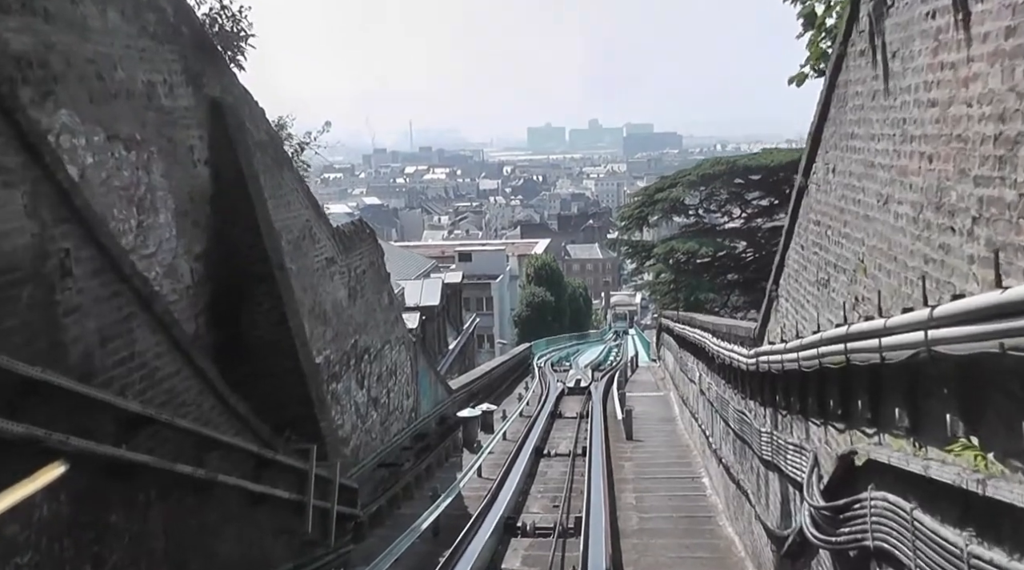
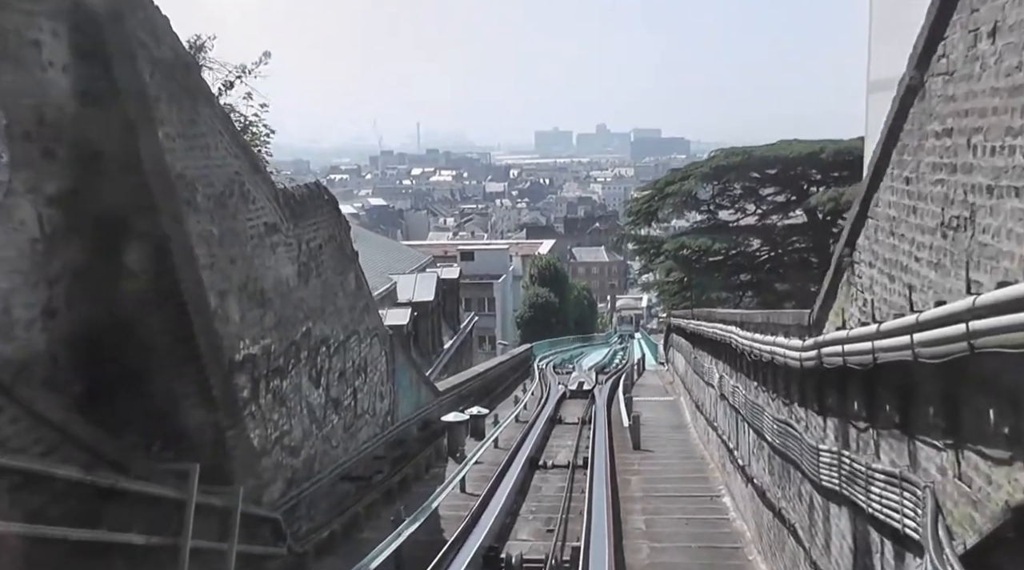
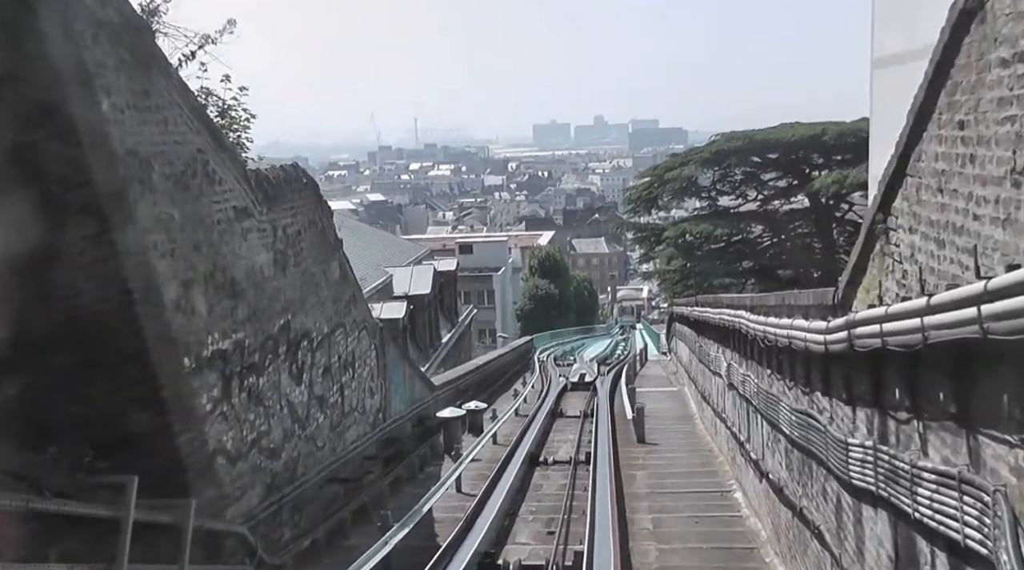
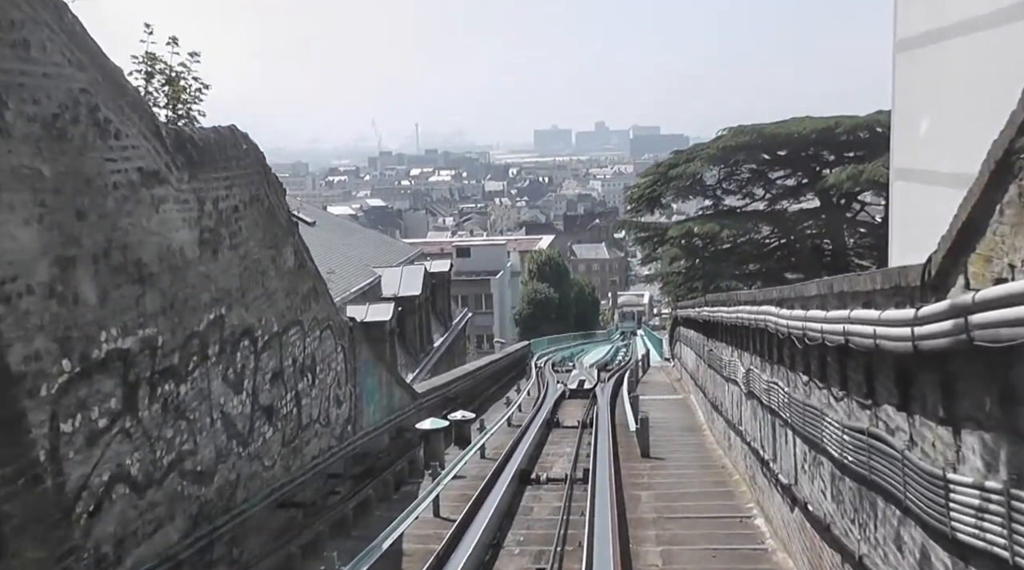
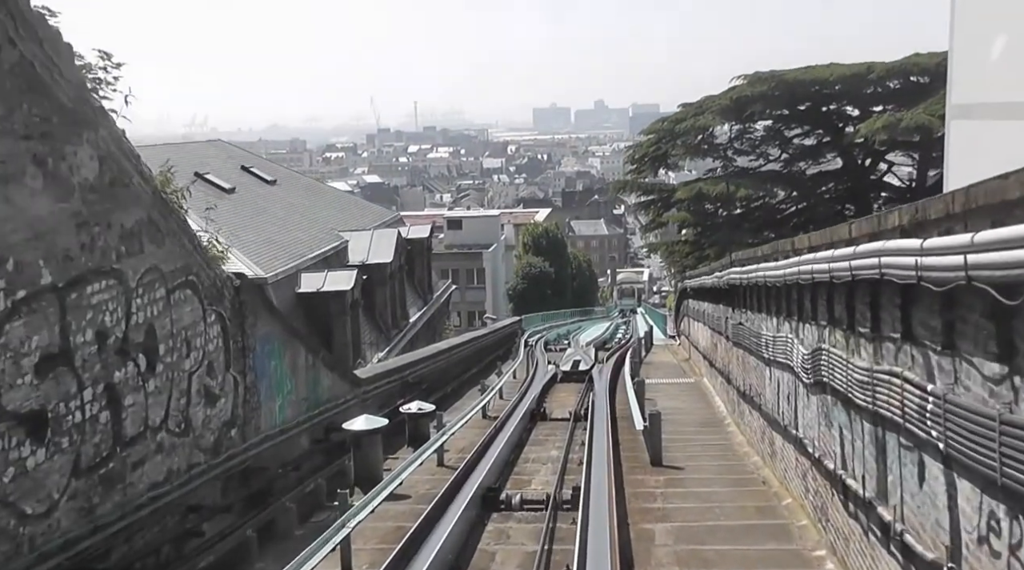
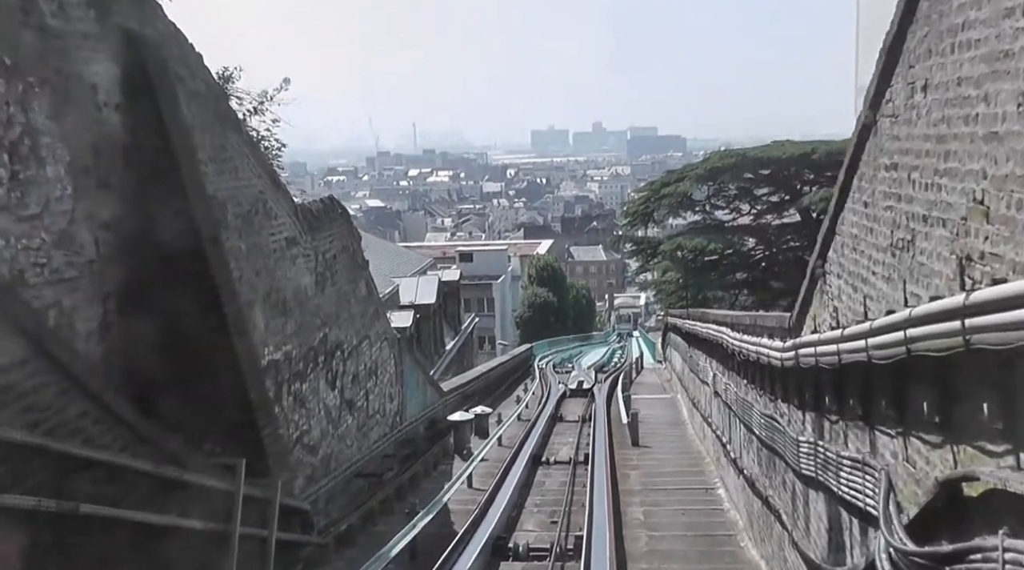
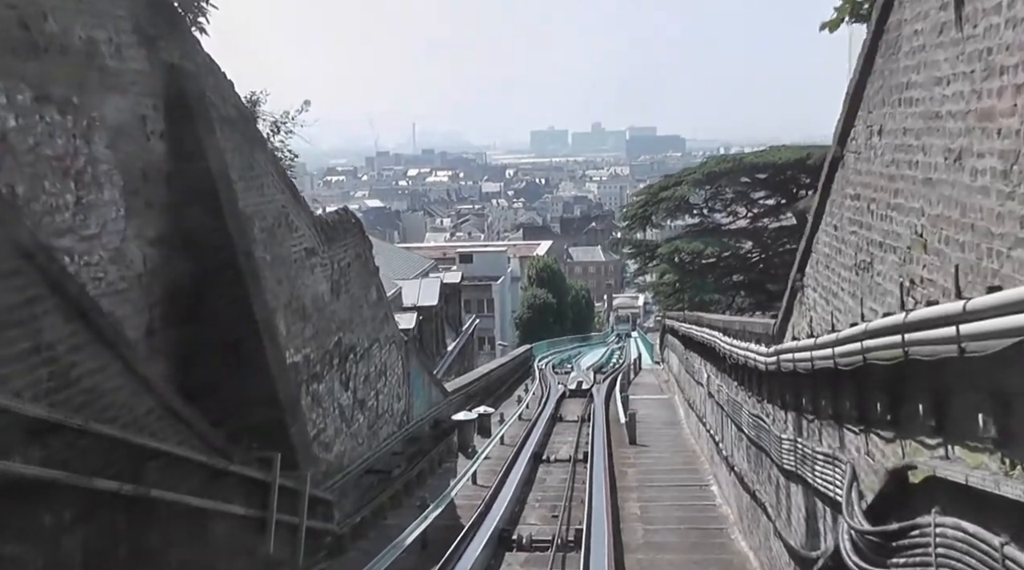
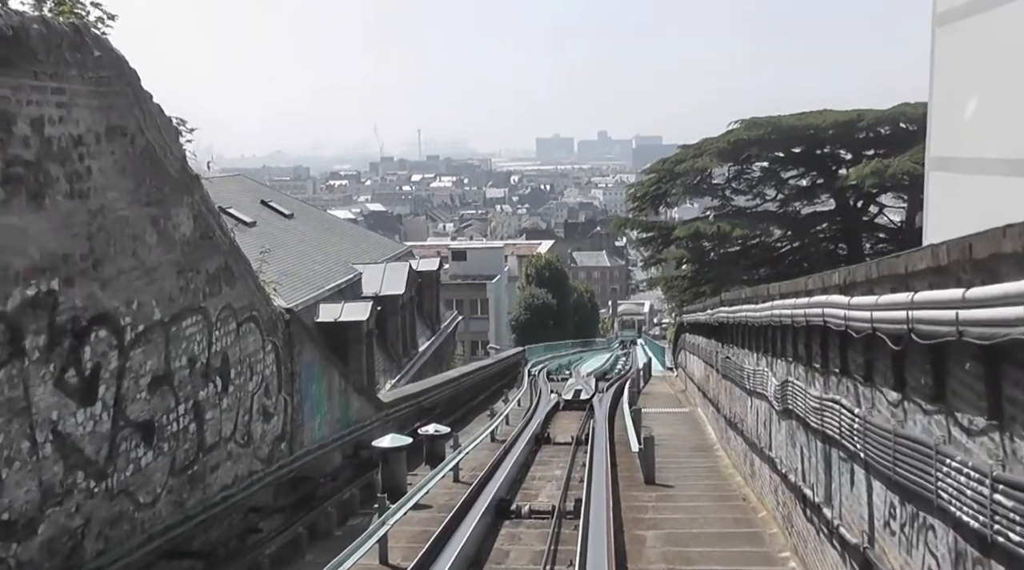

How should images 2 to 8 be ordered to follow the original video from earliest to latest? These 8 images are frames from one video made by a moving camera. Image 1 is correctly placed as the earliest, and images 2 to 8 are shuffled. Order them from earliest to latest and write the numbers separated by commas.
7, 6, 2, 3, 4, 8, 5
